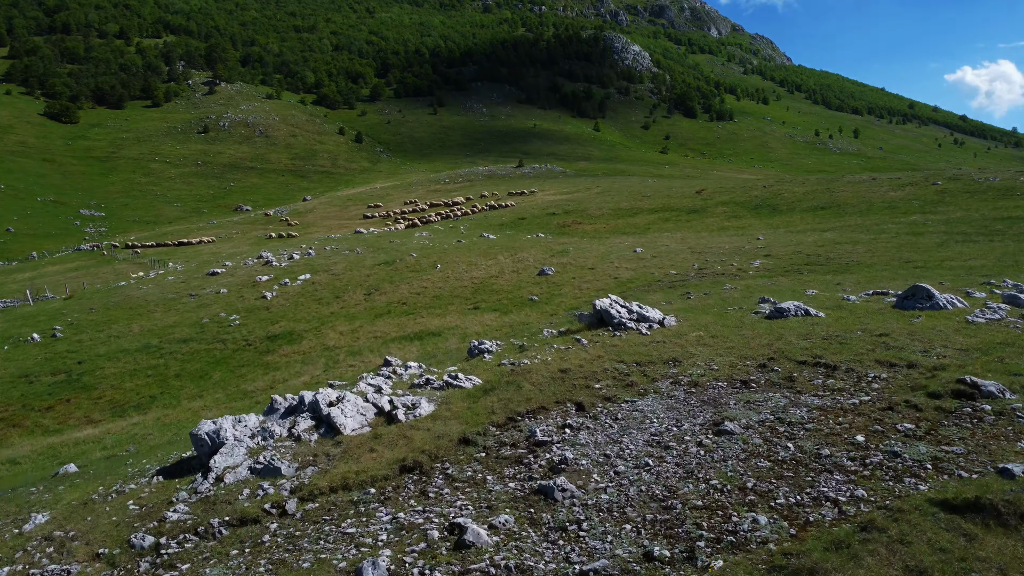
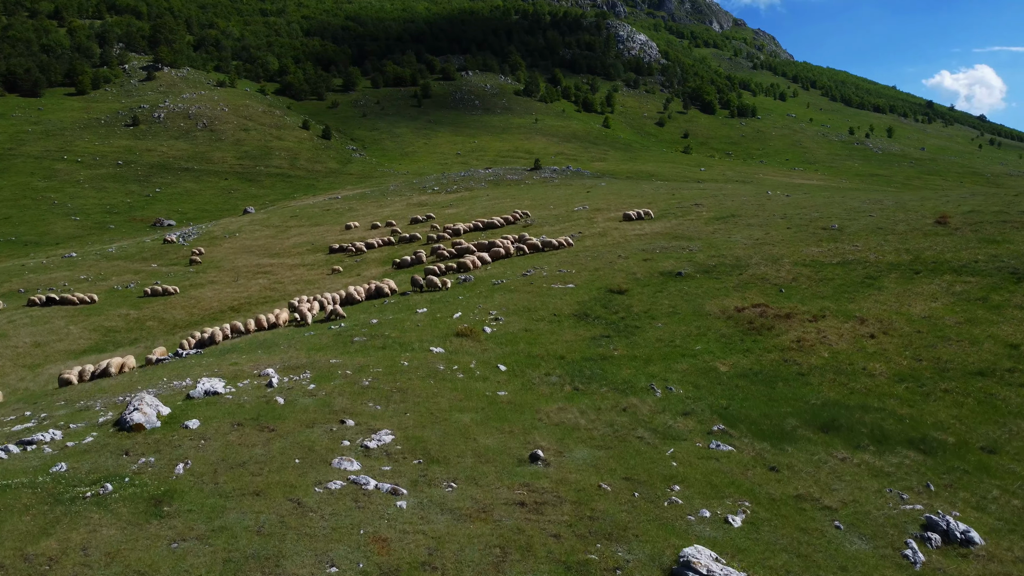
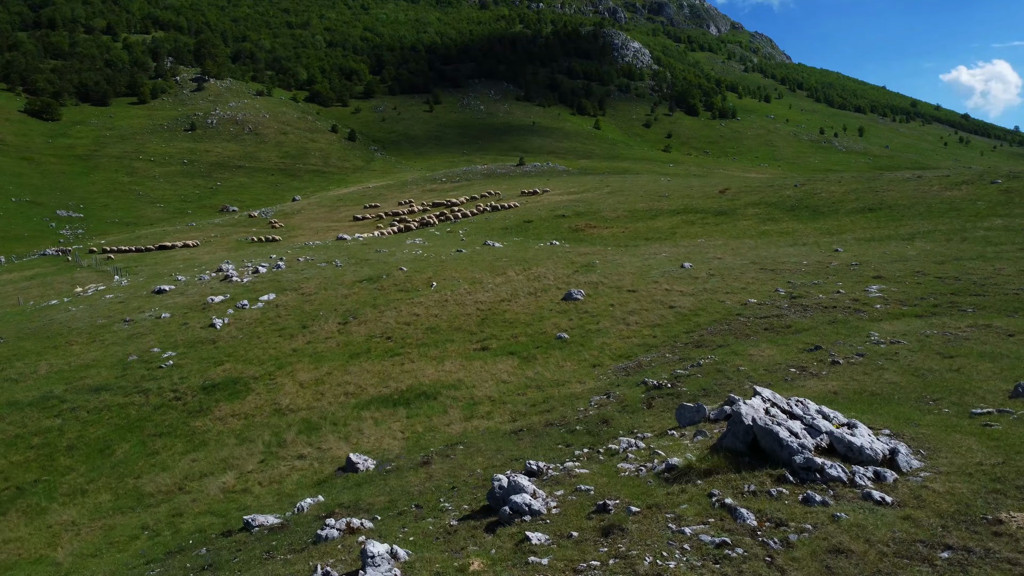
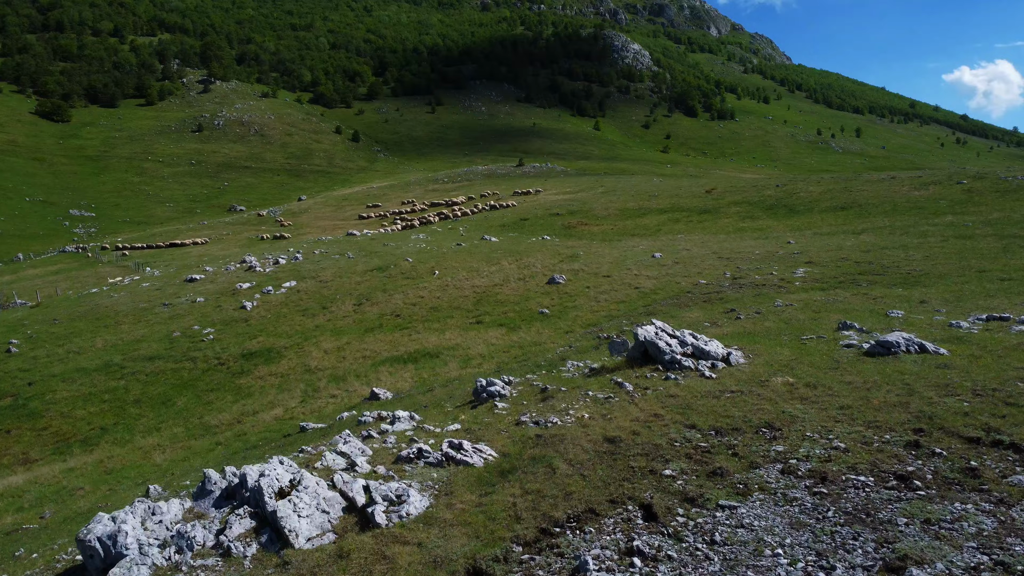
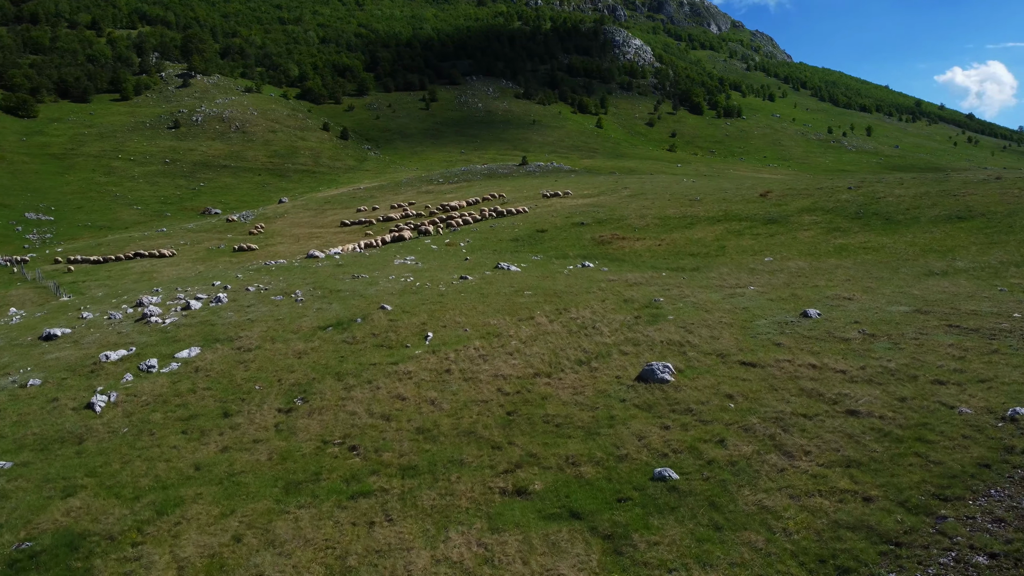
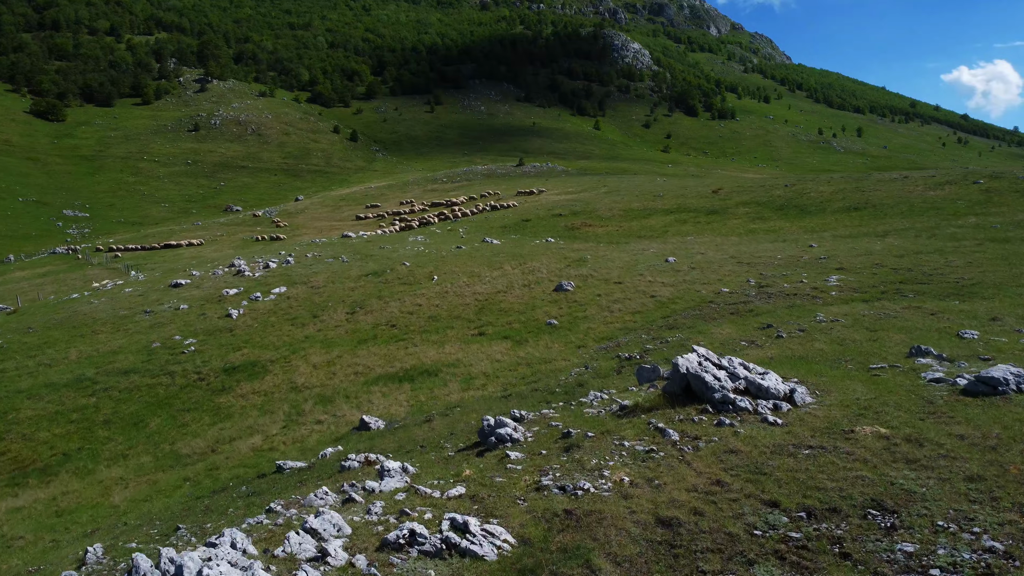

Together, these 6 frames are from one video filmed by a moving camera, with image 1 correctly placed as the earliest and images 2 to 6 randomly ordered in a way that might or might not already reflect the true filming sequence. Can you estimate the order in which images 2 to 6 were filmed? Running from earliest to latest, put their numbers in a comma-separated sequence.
4, 6, 3, 5, 2
